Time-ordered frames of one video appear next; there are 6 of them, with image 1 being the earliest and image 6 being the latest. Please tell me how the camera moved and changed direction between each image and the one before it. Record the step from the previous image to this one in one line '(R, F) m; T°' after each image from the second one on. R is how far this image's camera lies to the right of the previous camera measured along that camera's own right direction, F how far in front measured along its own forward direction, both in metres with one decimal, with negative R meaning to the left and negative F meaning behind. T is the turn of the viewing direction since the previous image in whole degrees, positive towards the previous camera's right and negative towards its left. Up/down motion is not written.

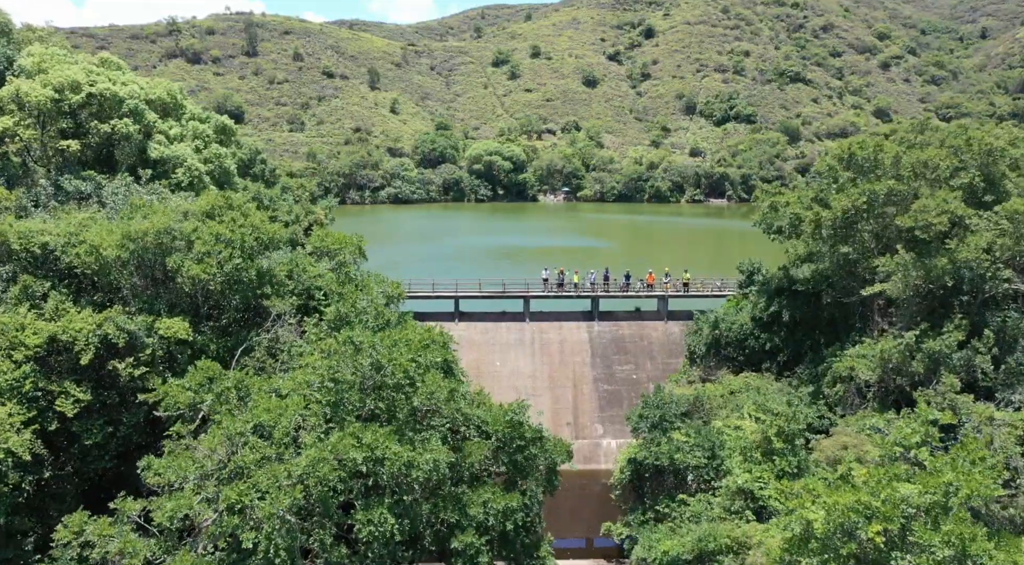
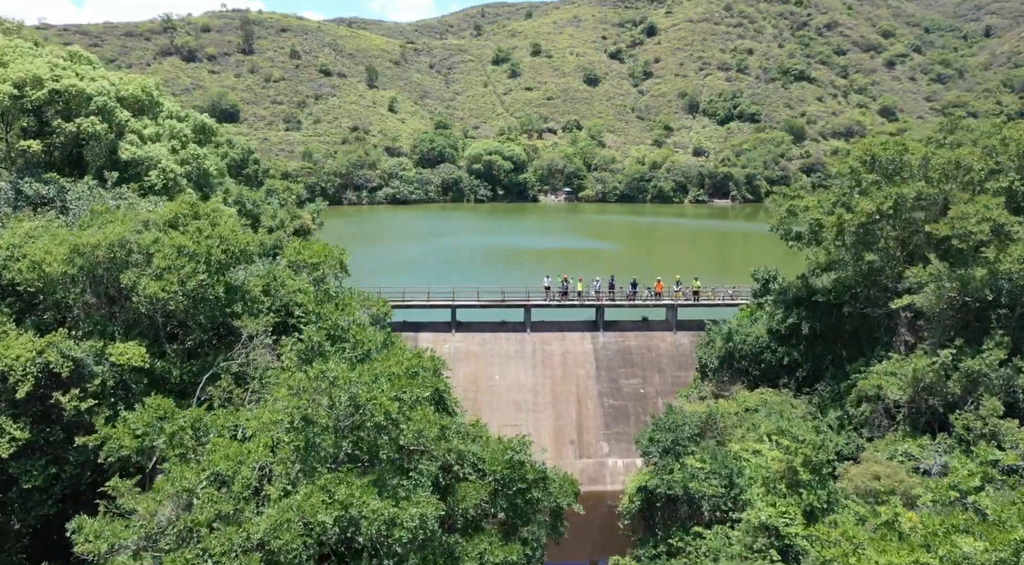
(0.0, +2.4) m; 0°
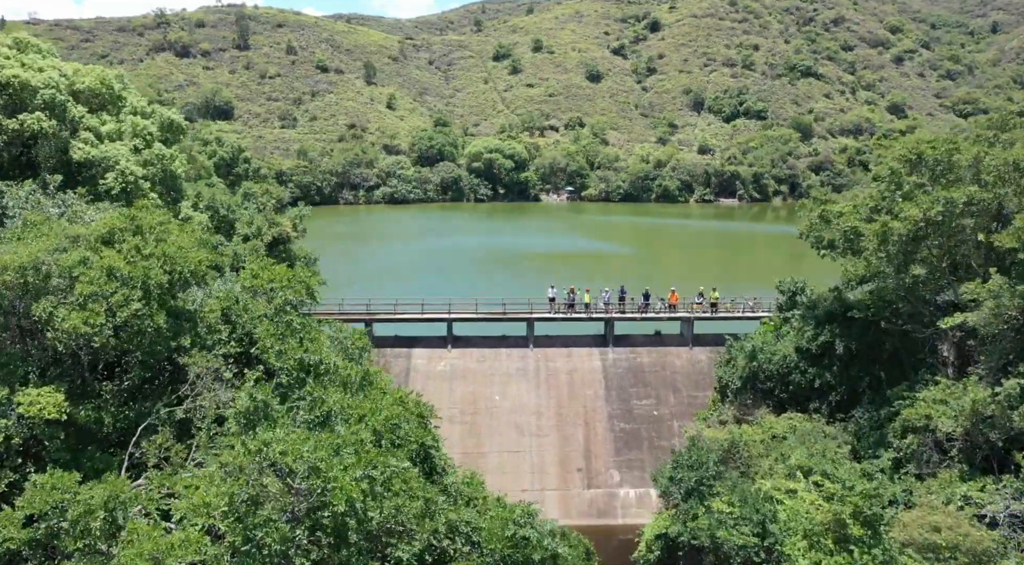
(0.0, +3.3) m; 0°
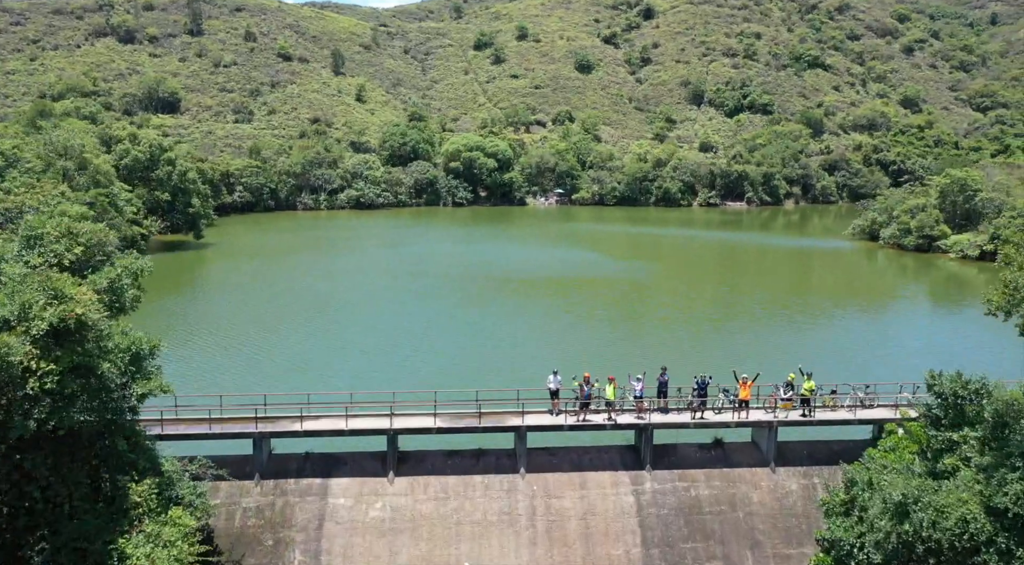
(+0.1, +13.8) m; +1°
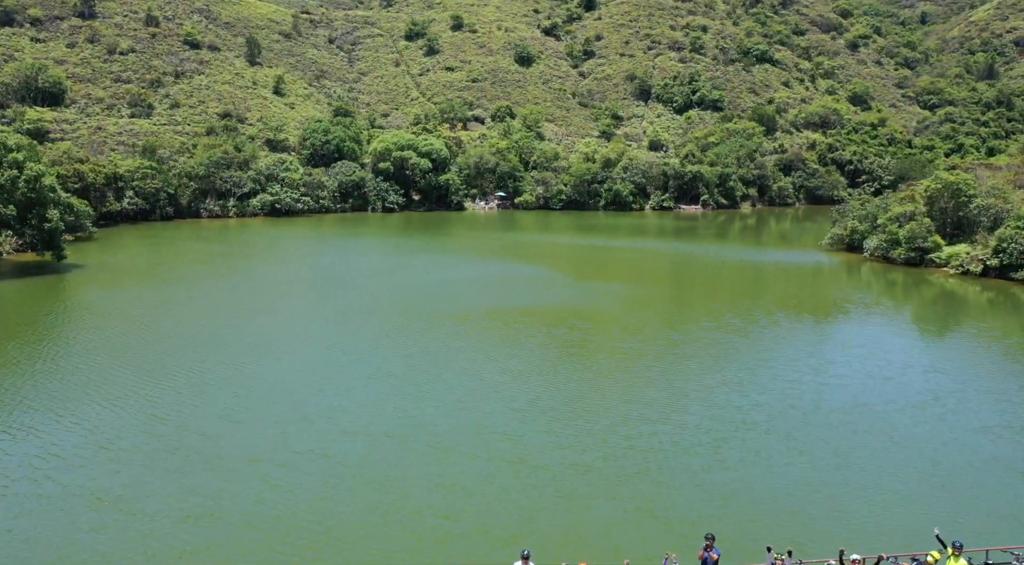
(+0.1, +10.7) m; +4°
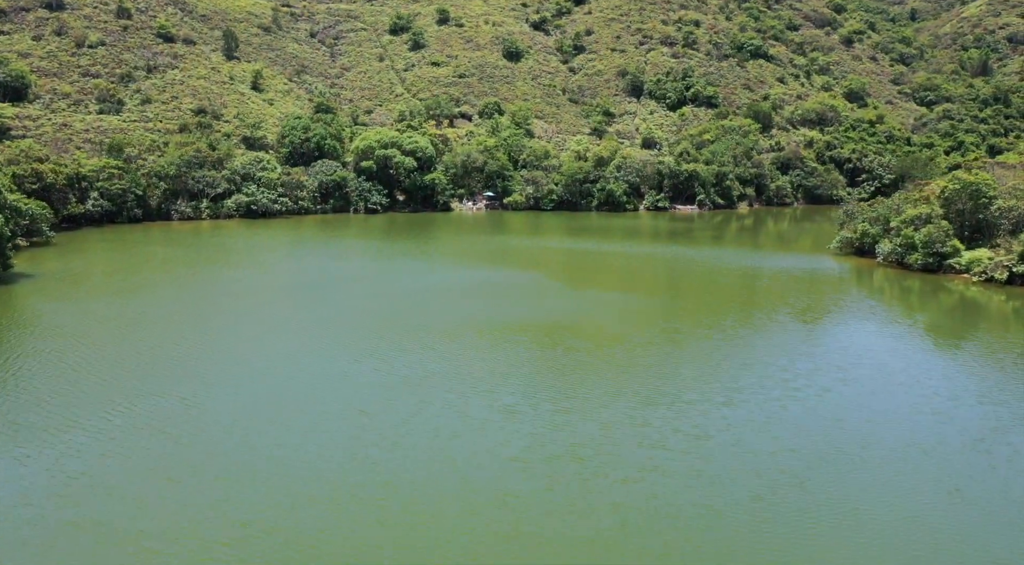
(-0.2, +4.5) m; +1°
